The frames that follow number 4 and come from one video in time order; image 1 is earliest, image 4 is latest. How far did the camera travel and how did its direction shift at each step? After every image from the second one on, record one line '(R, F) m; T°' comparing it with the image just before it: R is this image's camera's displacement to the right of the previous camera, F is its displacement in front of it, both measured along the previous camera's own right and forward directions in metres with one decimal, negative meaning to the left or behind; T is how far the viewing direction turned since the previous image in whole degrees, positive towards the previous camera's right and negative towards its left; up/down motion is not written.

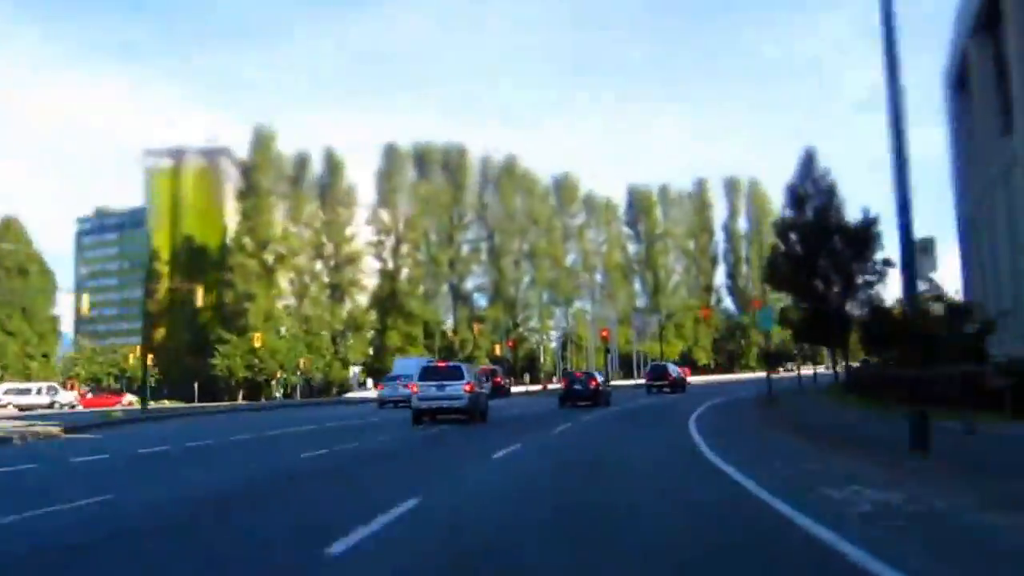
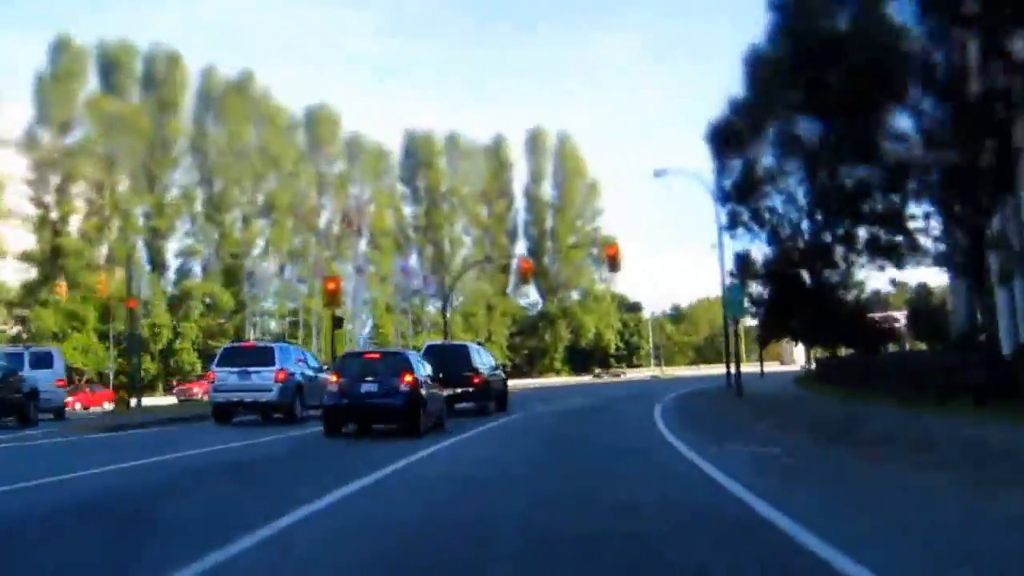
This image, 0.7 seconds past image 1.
(+3.5, +2.0) m; -4°
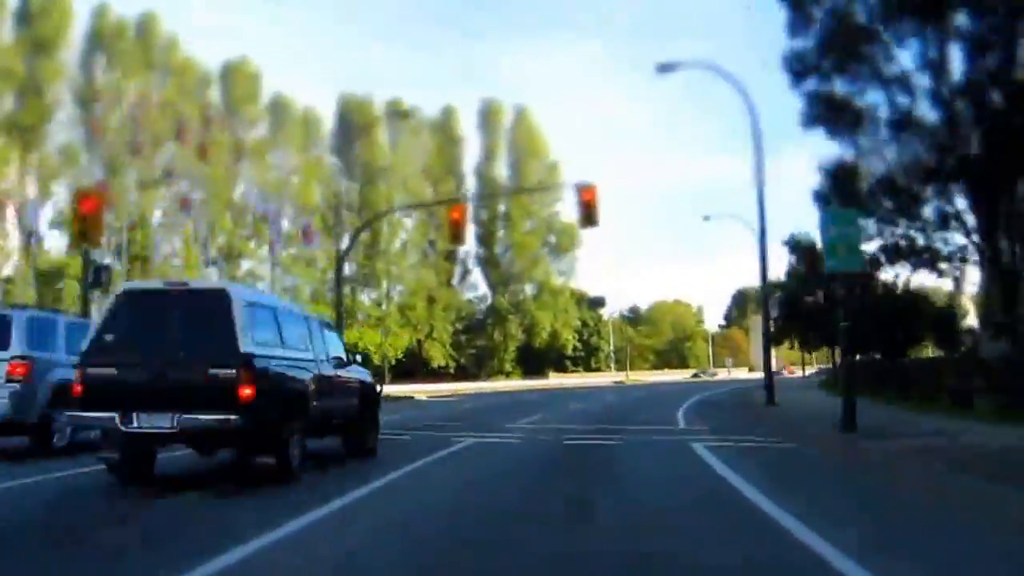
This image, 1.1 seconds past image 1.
(+0.1, +1.4) m; +2°
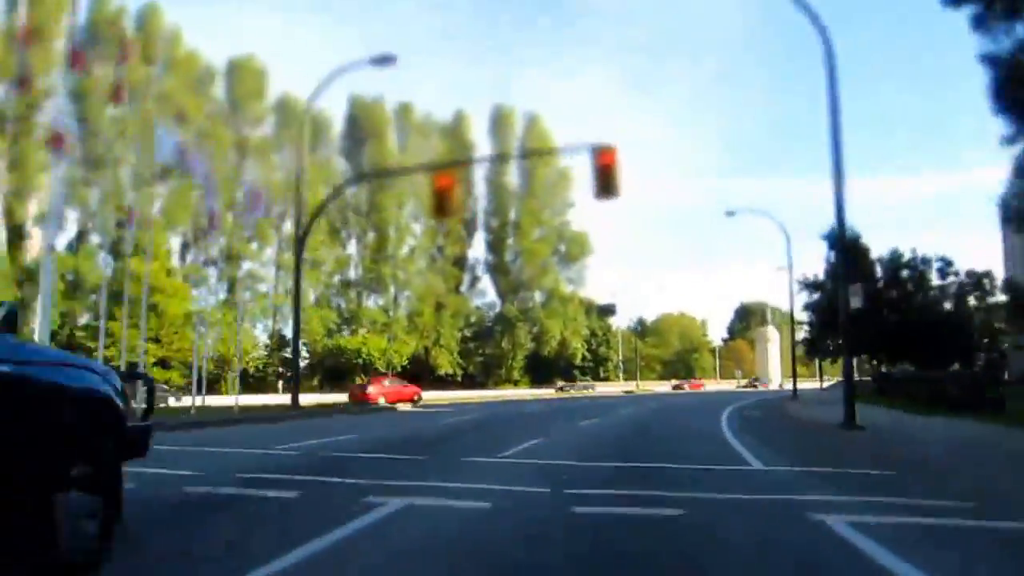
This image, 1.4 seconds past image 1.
(0.0, +0.2) m; 0°
